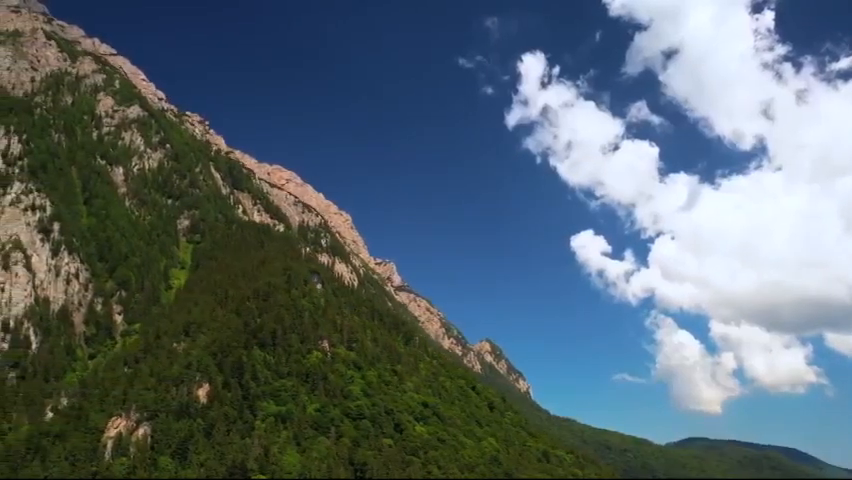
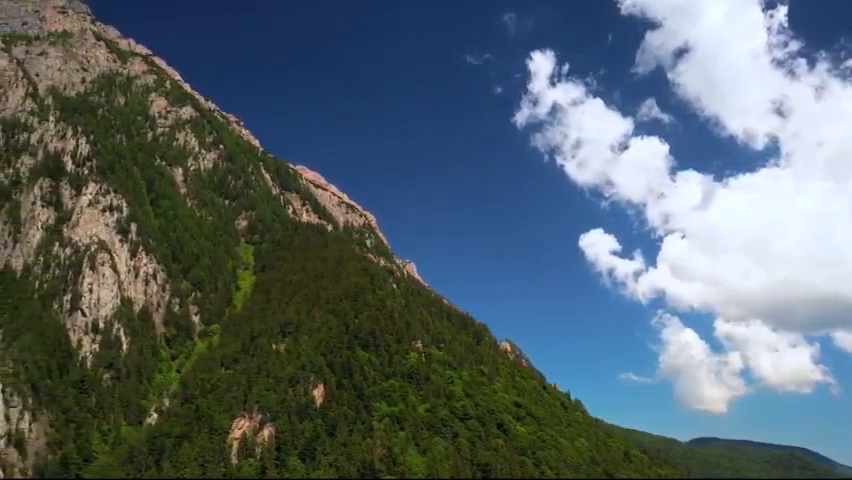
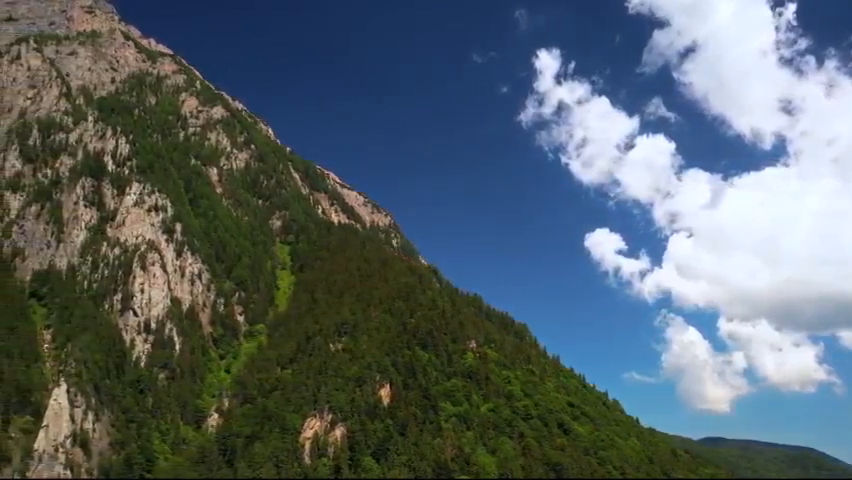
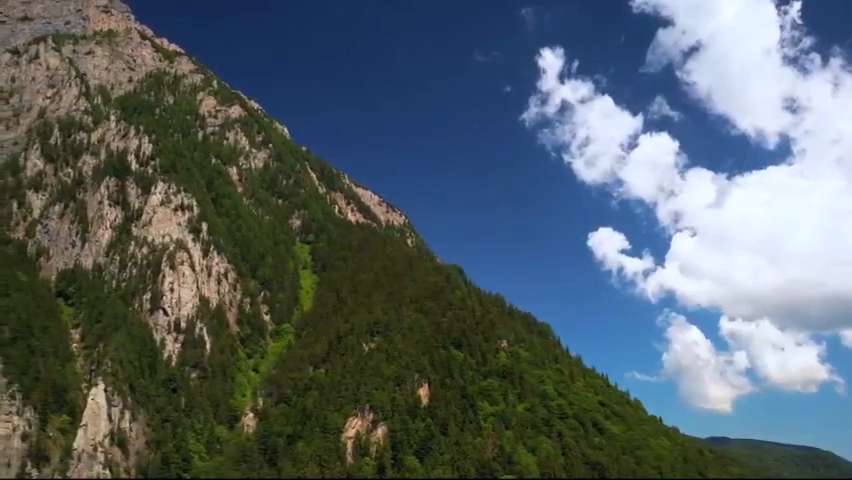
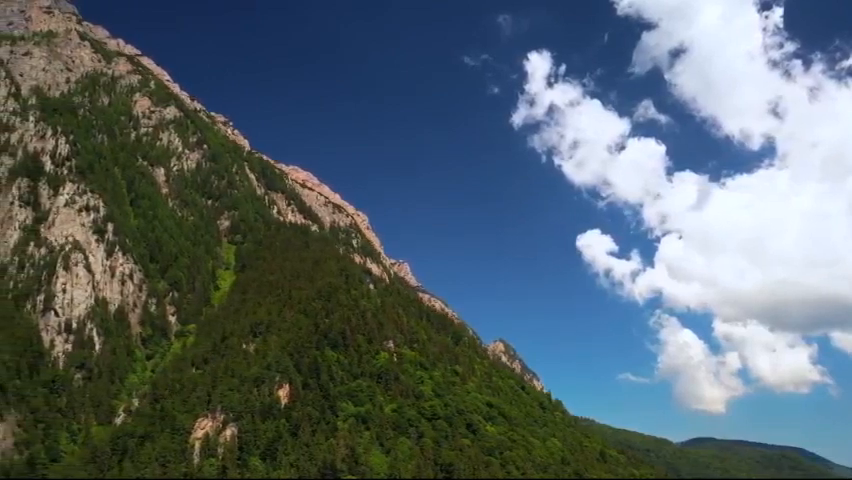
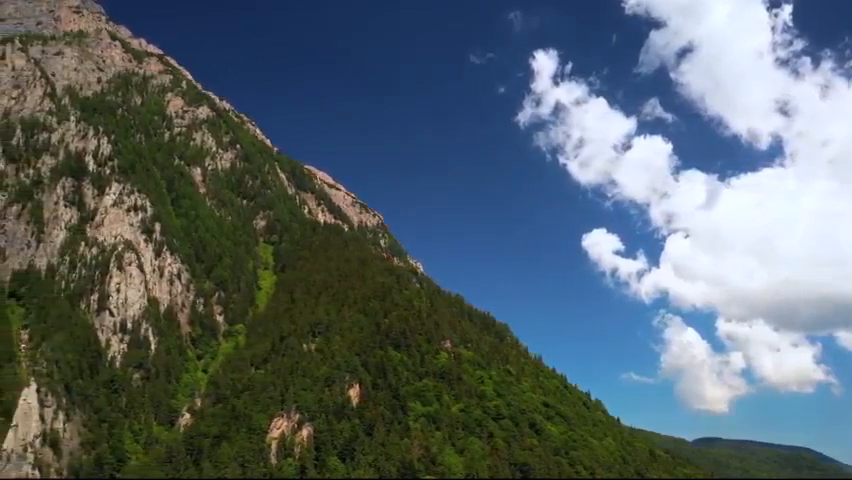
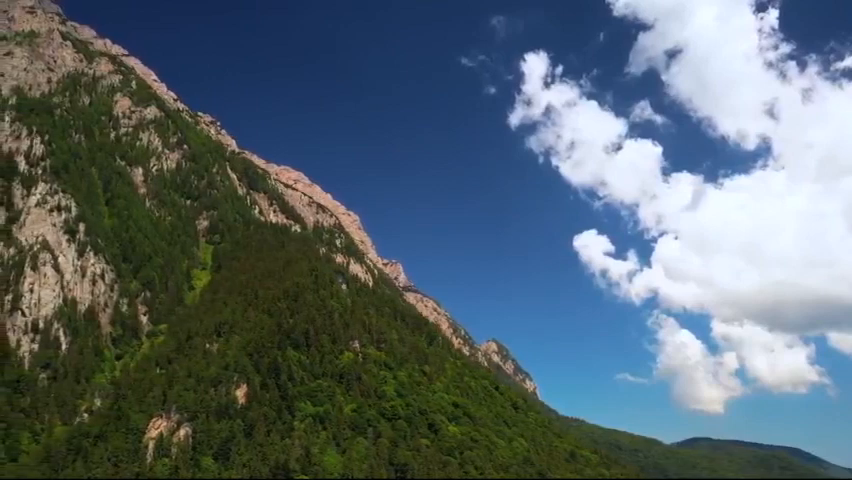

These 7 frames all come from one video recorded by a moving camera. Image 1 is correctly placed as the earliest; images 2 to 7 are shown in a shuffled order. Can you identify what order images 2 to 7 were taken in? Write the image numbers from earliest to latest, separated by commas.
7, 5, 2, 6, 3, 4
